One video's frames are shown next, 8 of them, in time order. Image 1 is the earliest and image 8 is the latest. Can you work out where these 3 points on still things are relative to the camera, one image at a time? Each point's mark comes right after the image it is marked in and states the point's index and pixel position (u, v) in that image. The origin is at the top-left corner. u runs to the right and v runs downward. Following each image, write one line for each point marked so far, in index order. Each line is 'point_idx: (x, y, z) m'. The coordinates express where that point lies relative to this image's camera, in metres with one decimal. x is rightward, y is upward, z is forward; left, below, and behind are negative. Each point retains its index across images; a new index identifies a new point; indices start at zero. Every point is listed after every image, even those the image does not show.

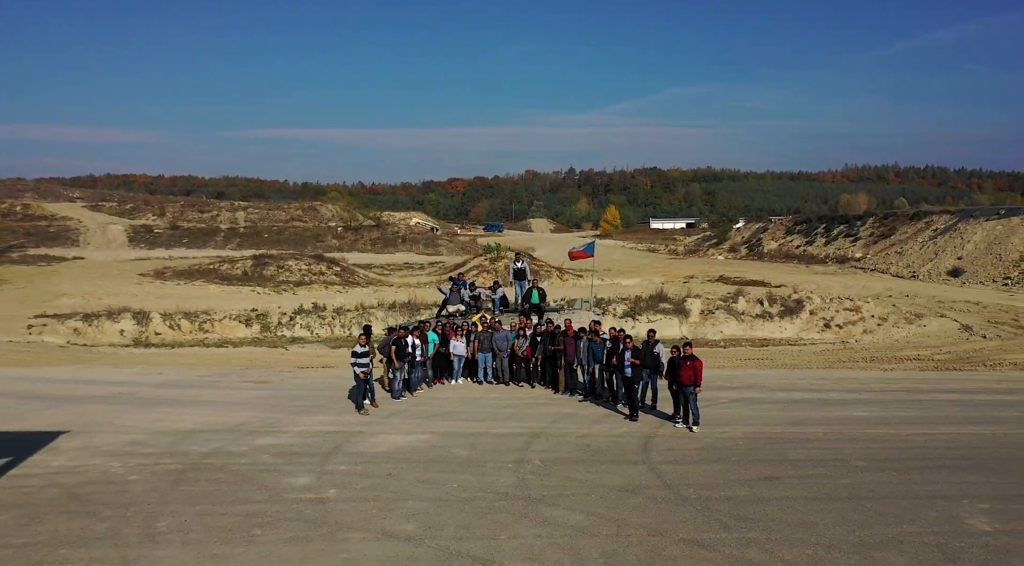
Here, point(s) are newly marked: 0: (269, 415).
0: (-3.3, -1.9, +11.1) m
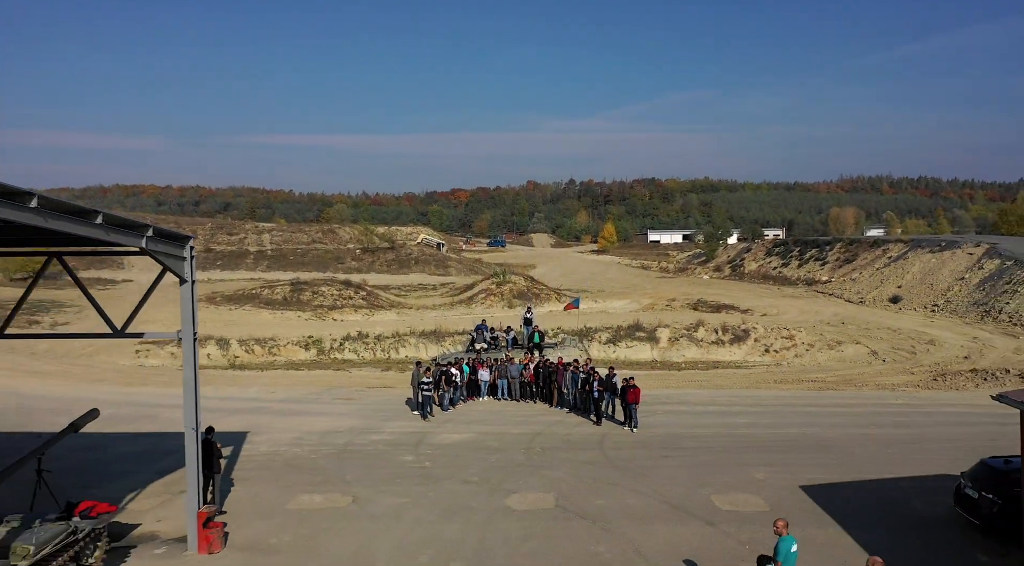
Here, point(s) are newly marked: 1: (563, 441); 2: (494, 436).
0: (-3.1, -3.0, +17.1) m
1: (+1.0, -3.0, +15.0) m
2: (-0.3, -3.0, +15.4) m
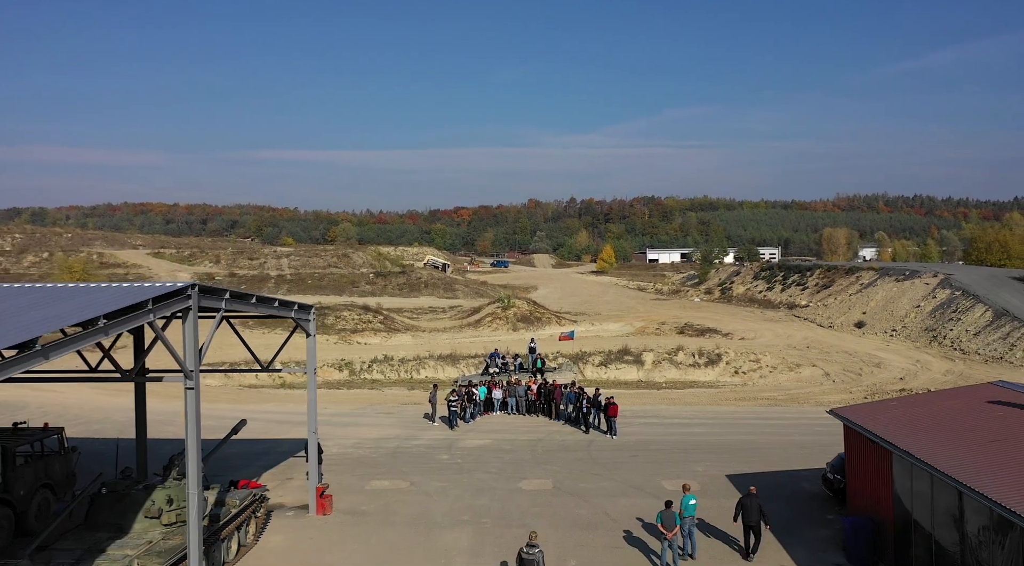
0: (-2.9, -4.2, +21.9) m
1: (+1.2, -4.1, +19.7) m
2: (-0.1, -4.1, +20.2) m
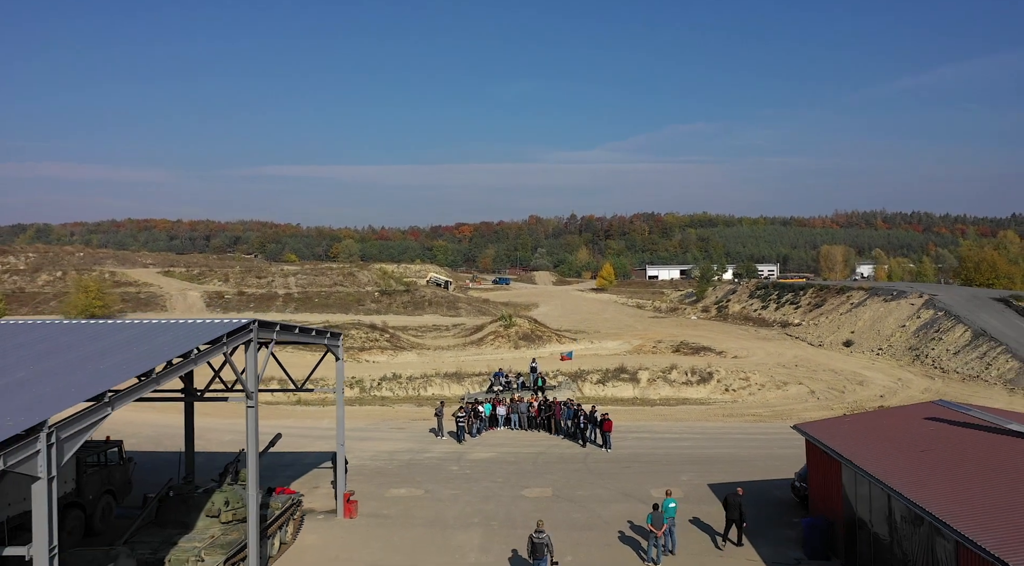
0: (-2.8, -4.9, +23.7) m
1: (+1.3, -4.8, +21.6) m
2: (0.0, -4.9, +22.0) m
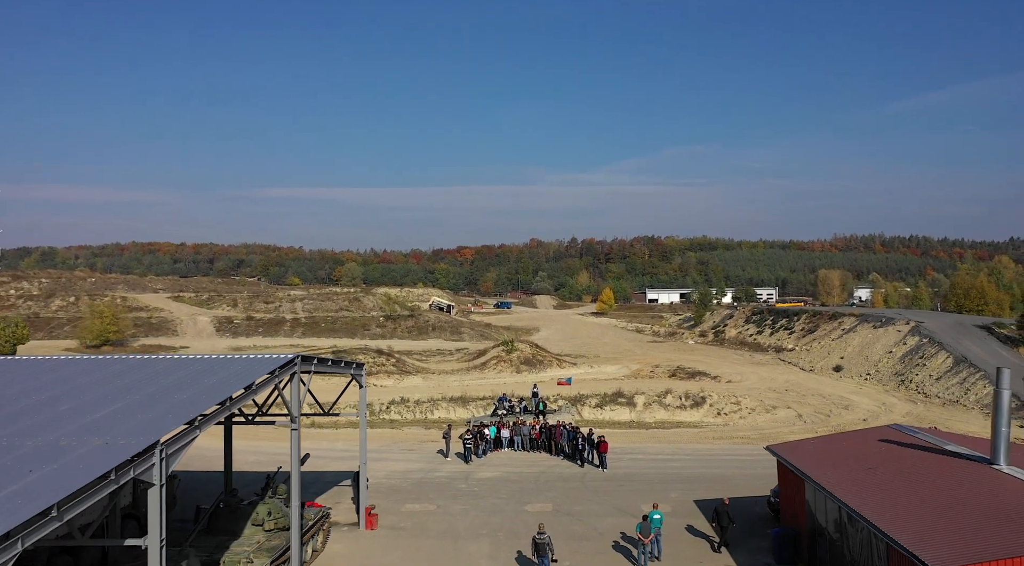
0: (-2.7, -6.0, +25.6) m
1: (+1.4, -5.8, +23.4) m
2: (+0.1, -5.9, +23.9) m
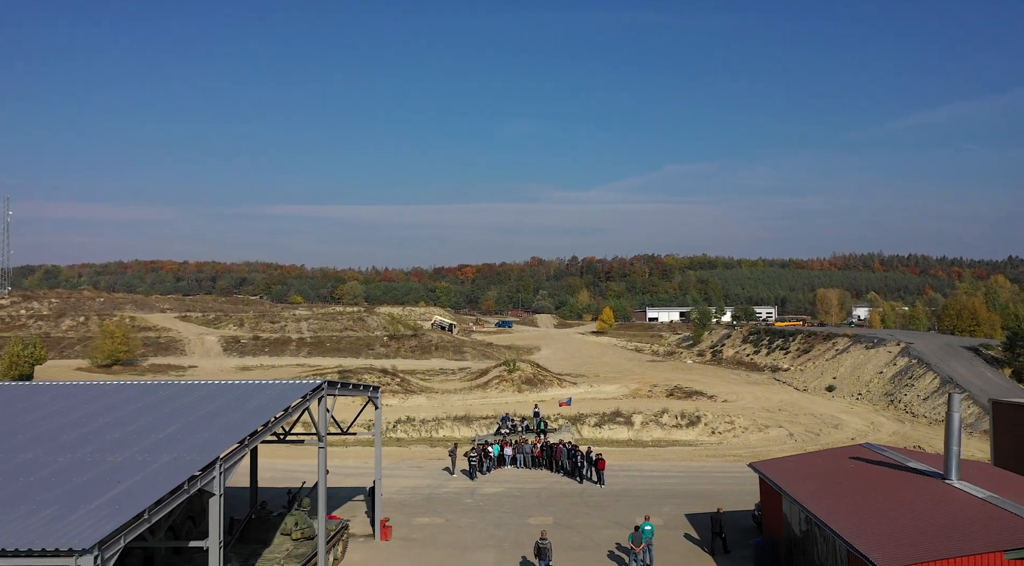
0: (-2.6, -6.9, +27.0) m
1: (+1.5, -6.7, +24.9) m
2: (+0.2, -6.7, +25.3) m
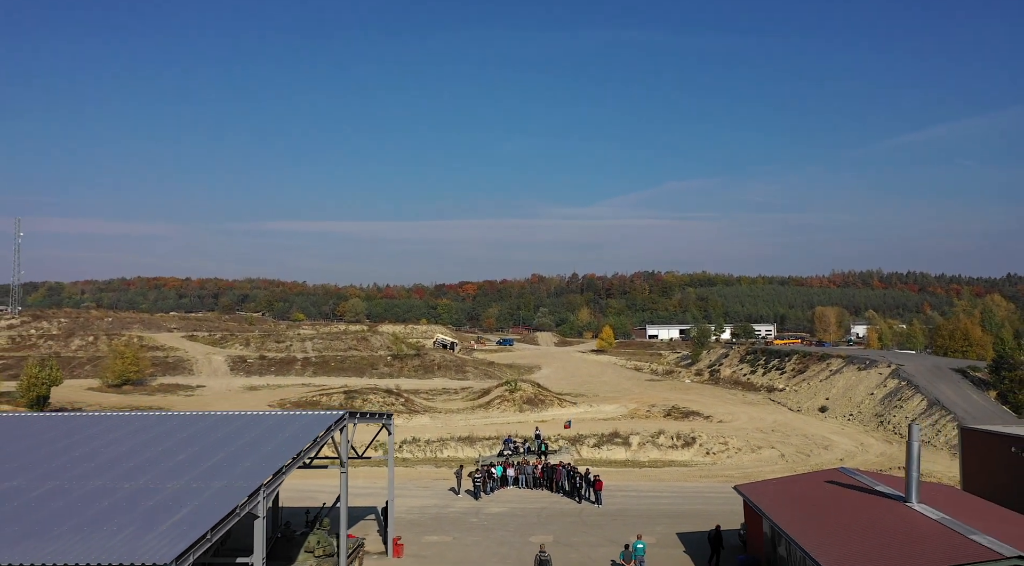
0: (-2.5, -8.0, +28.5) m
1: (+1.6, -7.8, +26.3) m
2: (+0.3, -7.8, +26.8) m
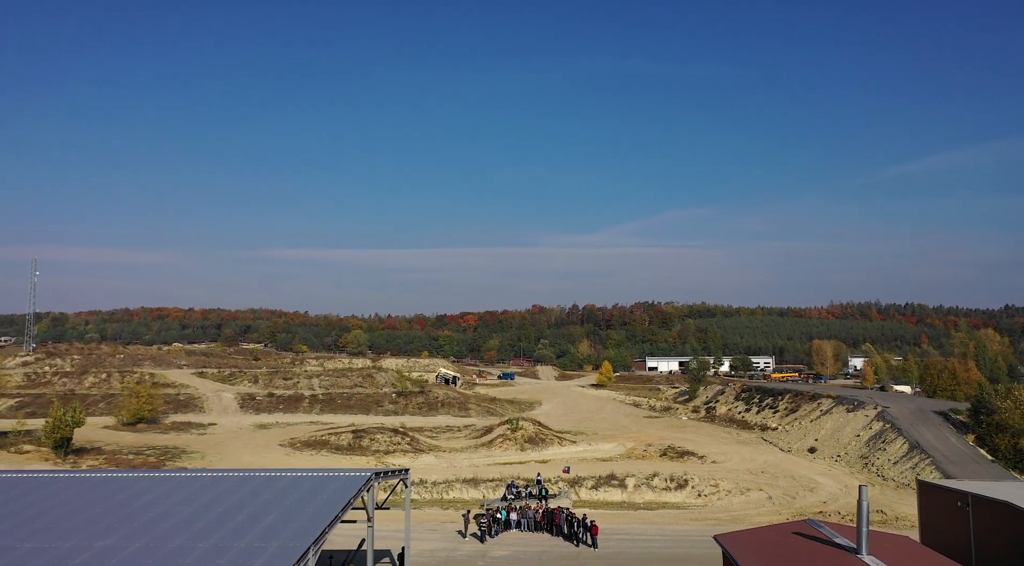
0: (-2.4, -10.4, +30.8) m
1: (+1.7, -10.1, +28.7) m
2: (+0.4, -10.1, +29.1) m
